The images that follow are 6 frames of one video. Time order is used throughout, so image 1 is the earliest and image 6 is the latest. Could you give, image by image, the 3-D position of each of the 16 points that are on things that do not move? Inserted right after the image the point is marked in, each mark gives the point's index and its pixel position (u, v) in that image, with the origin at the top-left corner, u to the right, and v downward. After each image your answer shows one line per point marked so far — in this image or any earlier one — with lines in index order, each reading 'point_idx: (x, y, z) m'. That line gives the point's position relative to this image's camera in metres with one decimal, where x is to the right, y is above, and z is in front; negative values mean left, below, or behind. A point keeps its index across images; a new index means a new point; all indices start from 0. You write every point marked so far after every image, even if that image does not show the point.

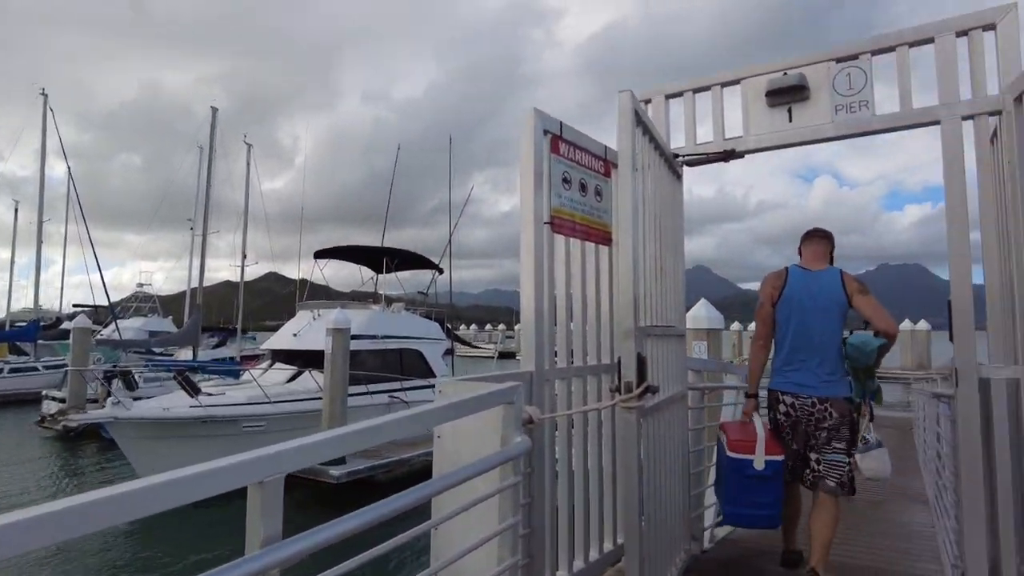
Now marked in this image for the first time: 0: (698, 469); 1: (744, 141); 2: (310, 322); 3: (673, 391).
0: (+1.3, -1.3, +4.6) m
1: (+1.4, +0.9, +3.8) m
2: (-5.0, -0.8, +16.0) m
3: (+1.0, -0.6, +3.9) m
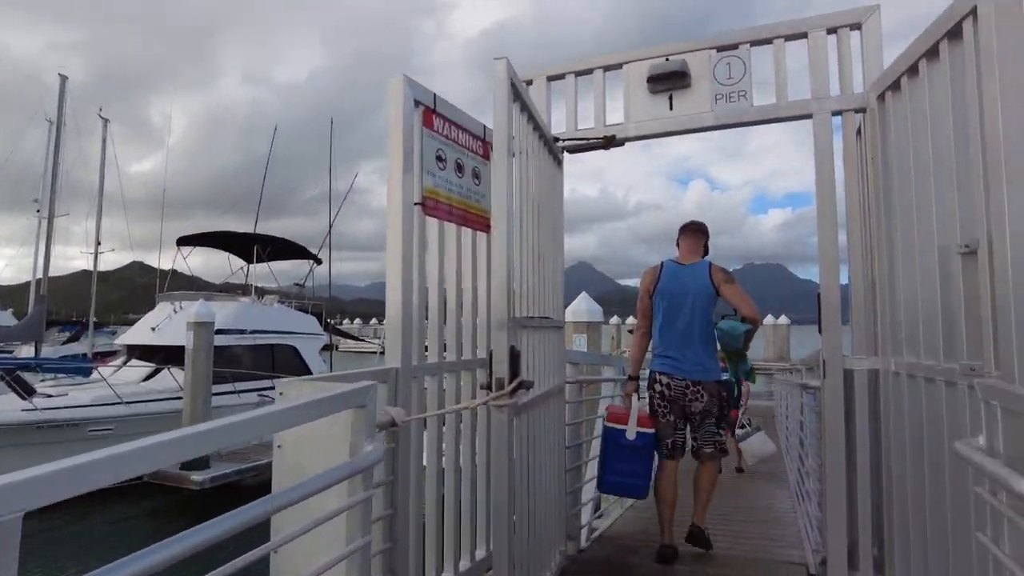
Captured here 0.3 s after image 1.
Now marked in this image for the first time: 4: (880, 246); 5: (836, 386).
0: (+0.5, -1.2, +4.5) m
1: (+0.7, +0.9, +3.7) m
2: (-7.8, -0.6, +14.6) m
3: (+0.2, -0.6, +3.7) m
4: (+1.8, +0.2, +3.1) m
5: (+1.7, -0.5, +3.3) m
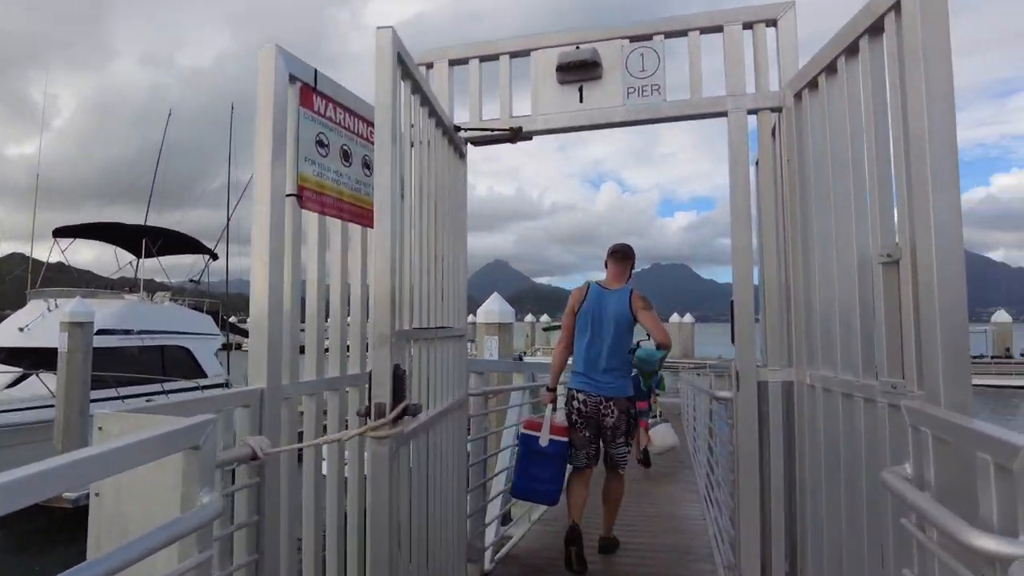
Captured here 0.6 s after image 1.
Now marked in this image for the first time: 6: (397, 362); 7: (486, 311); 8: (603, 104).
0: (-0.2, -1.3, +4.2) m
1: (+0.1, +0.9, +3.4) m
2: (-9.7, -0.5, +13.1) m
3: (-0.3, -0.6, +3.4) m
4: (+1.3, +0.2, +3.0) m
5: (+1.2, -0.5, +3.1) m
6: (-0.4, -0.2, +2.1) m
7: (-0.4, -0.3, +9.1) m
8: (+0.5, +1.0, +3.3) m
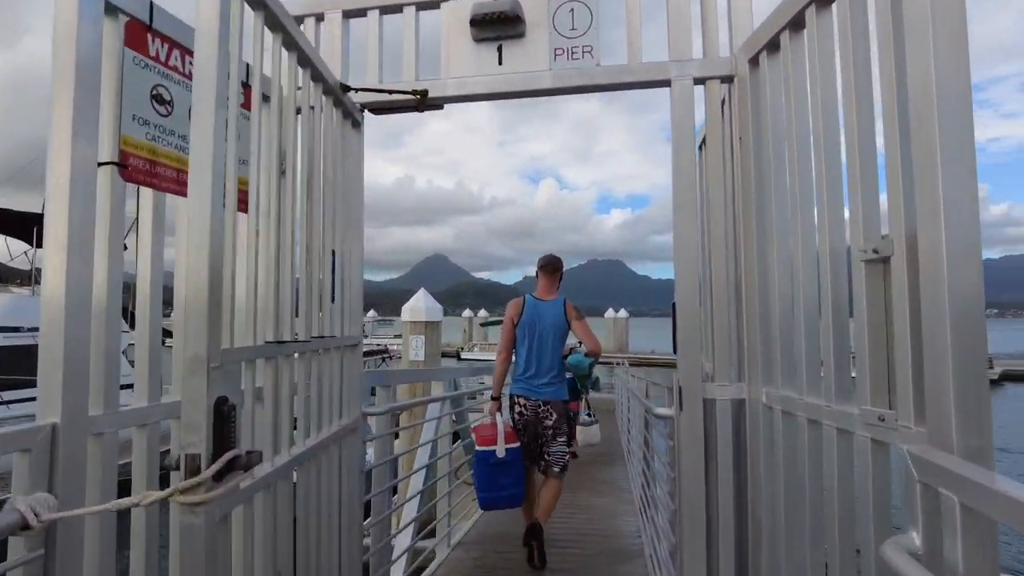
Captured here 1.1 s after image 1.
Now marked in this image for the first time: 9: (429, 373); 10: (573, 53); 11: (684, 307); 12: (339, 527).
0: (-0.7, -1.3, +3.6) m
1: (-0.3, +0.9, +2.9) m
2: (-11.0, -0.4, +11.6) m
3: (-0.7, -0.6, +2.8) m
4: (+0.9, +0.2, +2.5) m
5: (+0.8, -0.5, +2.6) m
6: (-0.7, -0.2, +1.5) m
7: (-1.3, -0.3, +8.5) m
8: (+0.1, +1.0, +2.8) m
9: (-0.6, -0.6, +4.6) m
10: (+0.3, +1.0, +2.8) m
11: (+0.7, -0.1, +2.7) m
12: (-0.7, -1.0, +2.8) m
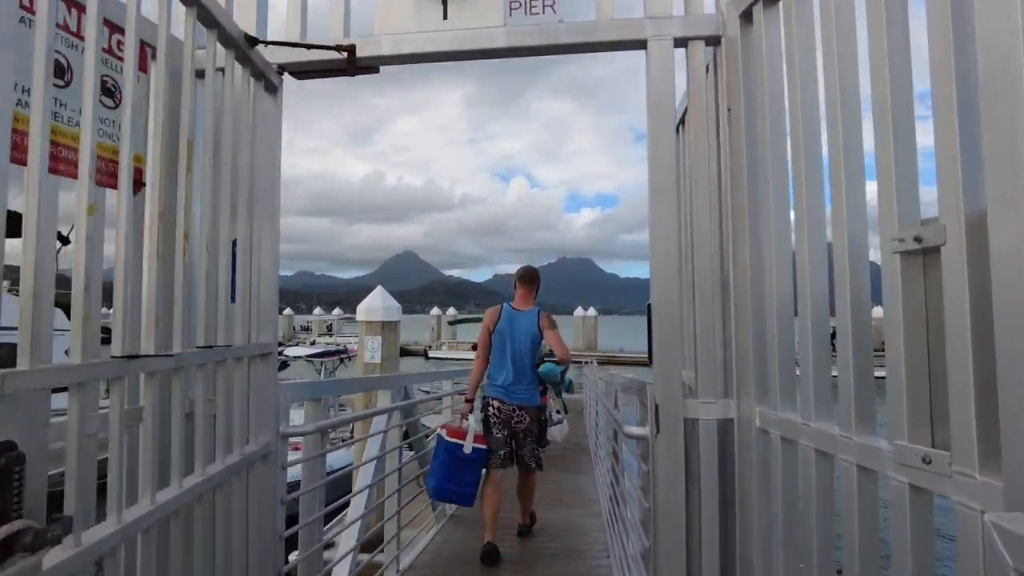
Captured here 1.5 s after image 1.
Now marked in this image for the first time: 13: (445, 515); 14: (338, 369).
0: (-0.9, -1.2, +3.1) m
1: (-0.5, +0.9, +2.4) m
2: (-11.6, -0.3, +10.6) m
3: (-0.9, -0.6, +2.3) m
4: (+0.7, +0.2, +2.1) m
5: (+0.6, -0.5, +2.2) m
6: (-0.8, -0.2, +1.0) m
7: (-1.8, -0.2, +8.0) m
8: (-0.1, +1.0, +2.4) m
9: (-0.9, -0.6, +4.2) m
10: (+0.1, +1.0, +2.3) m
11: (+0.5, -0.1, +2.3) m
12: (-0.9, -1.0, +2.3) m
13: (-0.6, -2.1, +6.0) m
14: (-3.7, -1.7, +13.6) m
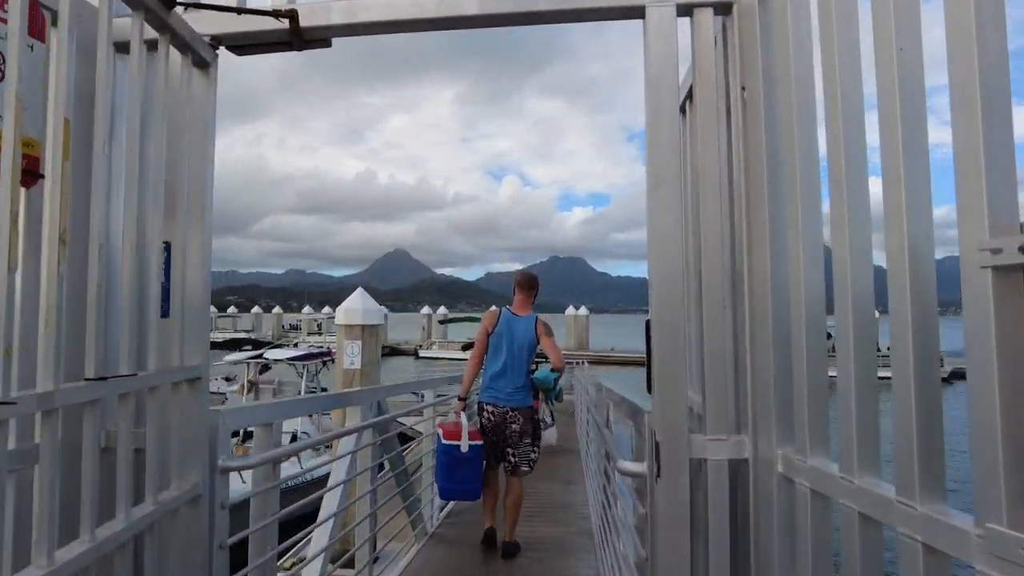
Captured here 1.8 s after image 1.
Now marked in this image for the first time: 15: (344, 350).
0: (-1.0, -1.3, +2.7) m
1: (-0.6, +0.9, +2.0) m
2: (-11.8, -0.3, +10.1) m
3: (-1.0, -0.6, +1.9) m
4: (+0.7, +0.1, +1.8) m
5: (+0.5, -0.6, +1.9) m
6: (-0.9, -0.3, +0.7) m
7: (-2.0, -0.3, +7.6) m
8: (-0.2, +0.9, +2.0) m
9: (-1.0, -0.6, +3.8) m
10: (0.0, +1.0, +2.0) m
11: (+0.5, -0.1, +1.9) m
12: (-1.0, -1.1, +1.9) m
13: (-0.8, -2.2, +5.7) m
14: (-3.9, -1.7, +13.2) m
15: (-2.0, -0.7, +7.6) m
